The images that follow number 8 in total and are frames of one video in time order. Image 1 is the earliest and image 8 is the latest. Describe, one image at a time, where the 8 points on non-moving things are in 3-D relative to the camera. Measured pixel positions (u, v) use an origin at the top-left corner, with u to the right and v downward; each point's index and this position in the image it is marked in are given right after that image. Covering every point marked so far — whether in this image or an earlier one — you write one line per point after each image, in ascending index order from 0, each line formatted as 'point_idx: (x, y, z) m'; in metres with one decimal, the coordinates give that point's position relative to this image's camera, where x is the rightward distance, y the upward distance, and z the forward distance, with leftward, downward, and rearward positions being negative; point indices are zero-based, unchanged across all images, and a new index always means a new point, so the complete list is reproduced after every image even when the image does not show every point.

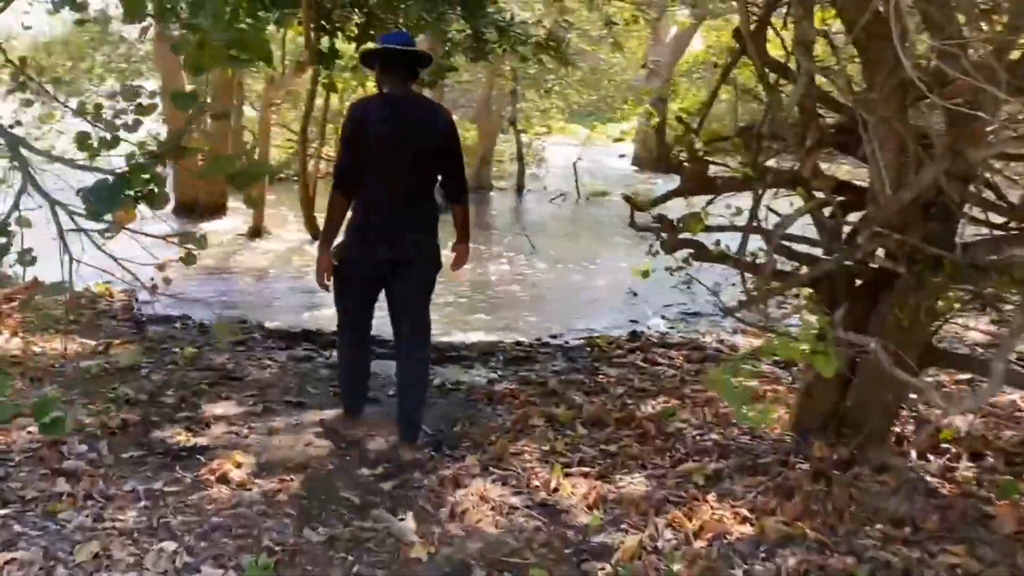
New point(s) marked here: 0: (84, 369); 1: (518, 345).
0: (-2.5, -0.5, +5.6) m
1: (0.0, -0.4, +6.8) m
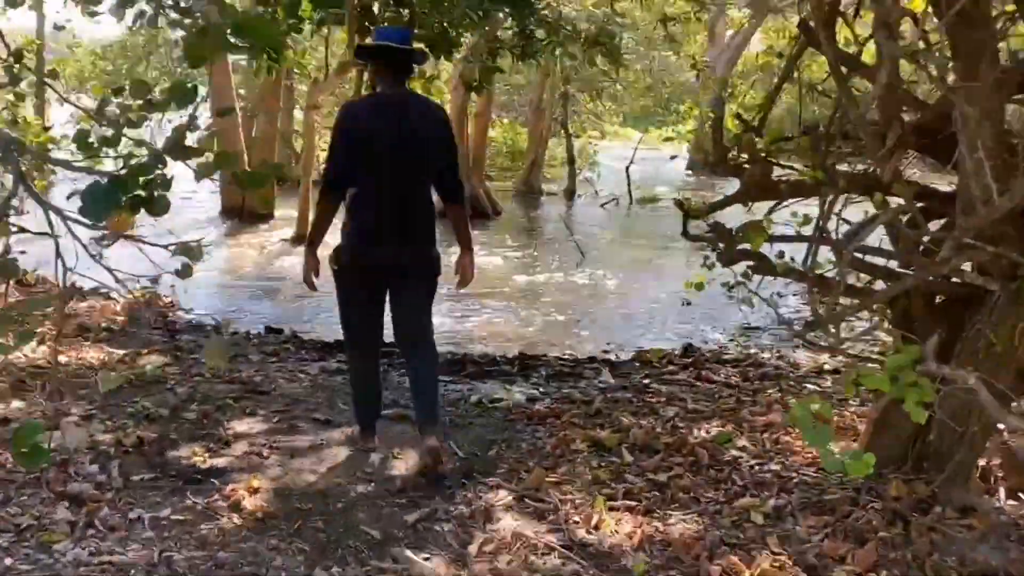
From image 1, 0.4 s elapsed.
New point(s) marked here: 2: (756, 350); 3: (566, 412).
0: (-2.2, -0.5, +5.4) m
1: (+0.3, -0.5, +6.4) m
2: (+1.7, -0.4, +6.8) m
3: (+0.3, -0.7, +5.2) m
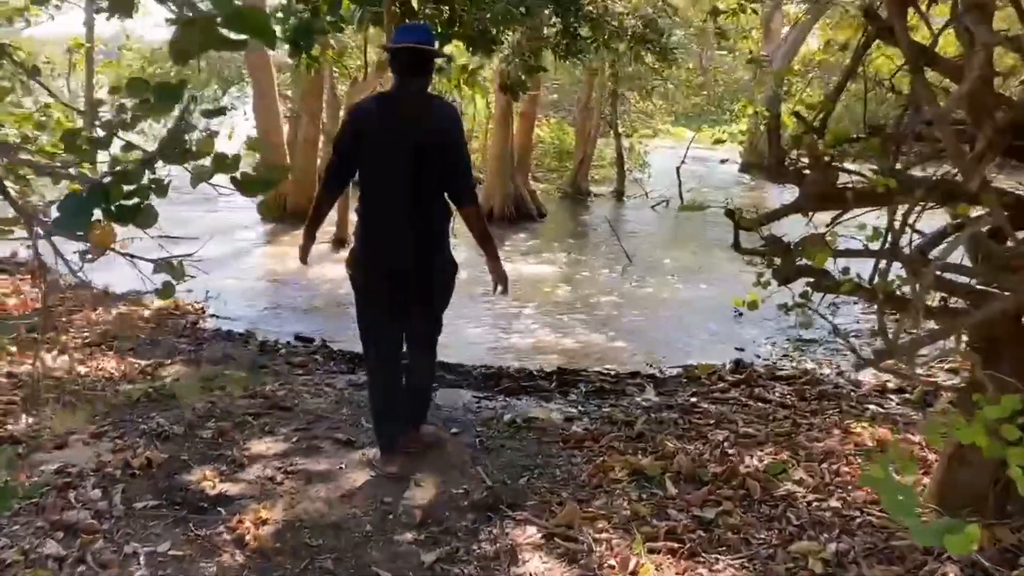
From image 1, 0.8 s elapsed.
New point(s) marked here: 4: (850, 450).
0: (-2.0, -0.6, +5.1) m
1: (+0.6, -0.5, +6.0) m
2: (+2.0, -0.5, +6.4) m
3: (+0.5, -0.7, +4.9) m
4: (+1.6, -0.8, +4.6) m
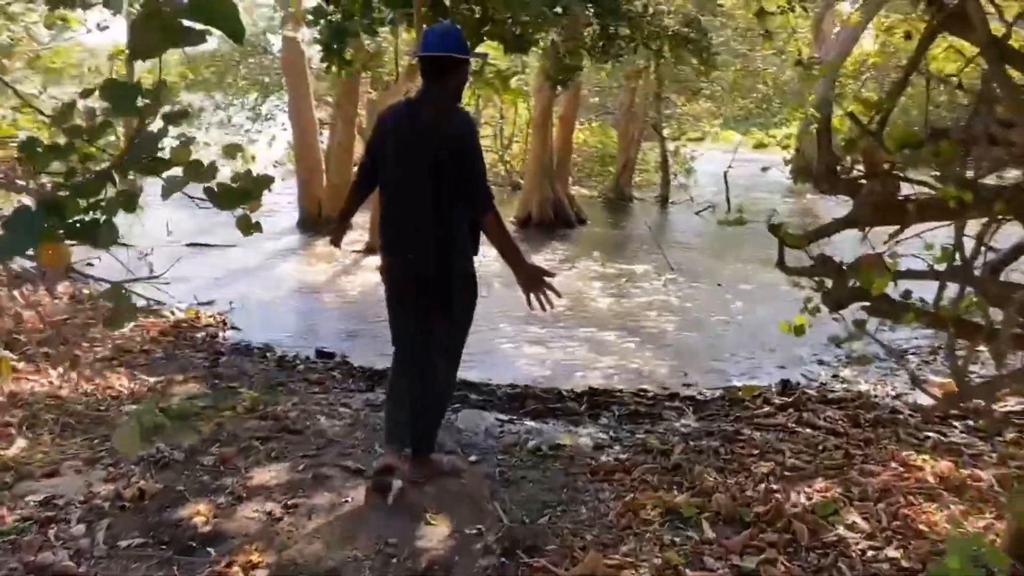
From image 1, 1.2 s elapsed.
0: (-1.9, -0.6, +4.8) m
1: (+0.7, -0.6, +5.6) m
2: (+2.2, -0.6, +5.9) m
3: (+0.6, -0.8, +4.5) m
4: (+1.7, -0.9, +4.2) m
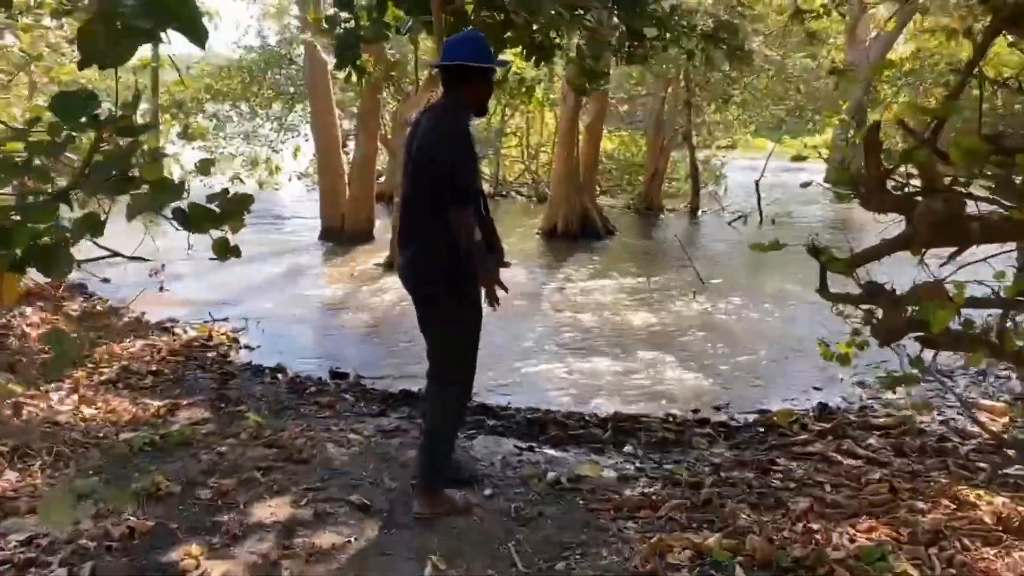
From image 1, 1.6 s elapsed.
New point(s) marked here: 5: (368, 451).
0: (-1.8, -0.7, +4.6) m
1: (+0.9, -0.7, +5.3) m
2: (+2.3, -0.7, +5.5) m
3: (+0.7, -0.9, +4.1) m
4: (+1.8, -0.9, +3.8) m
5: (-0.7, -0.8, +4.6) m
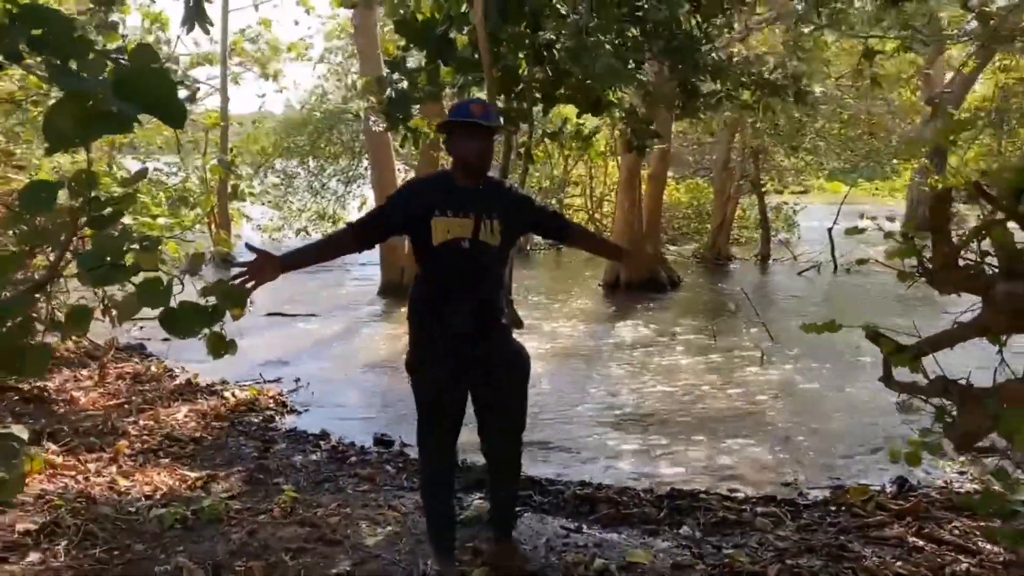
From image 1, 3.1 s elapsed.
0: (-1.6, -1.1, +4.4) m
1: (+1.1, -1.1, +4.9) m
2: (+2.5, -1.1, +5.1) m
3: (+0.8, -1.2, +3.8) m
4: (+1.9, -1.2, +3.4) m
5: (-0.5, -1.1, +4.4) m
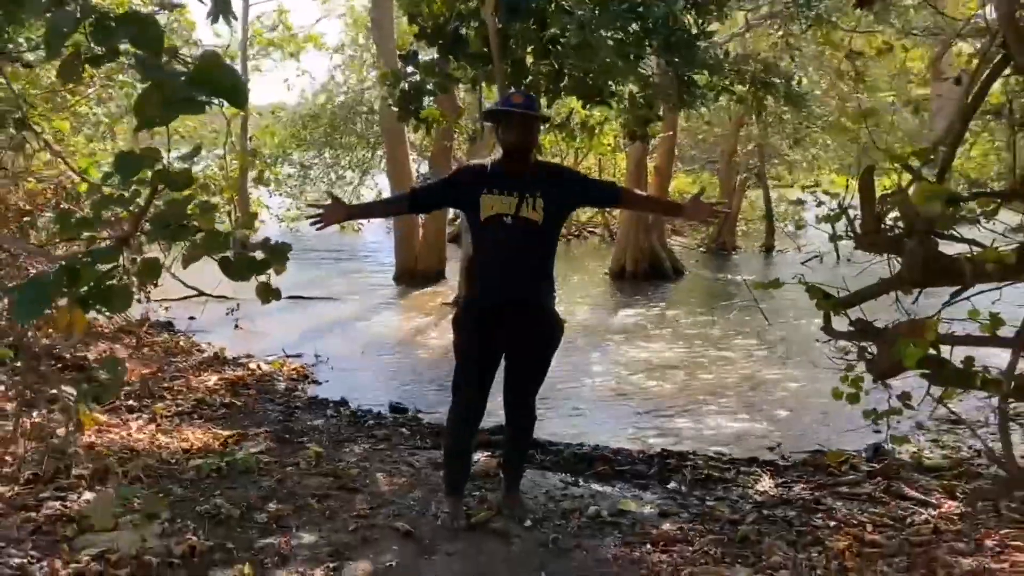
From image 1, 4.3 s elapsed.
0: (-1.6, -0.9, +4.9) m
1: (+1.1, -1.0, +5.4) m
2: (+2.6, -0.9, +5.5) m
3: (+0.8, -1.1, +4.2) m
4: (+1.9, -1.1, +3.8) m
5: (-0.5, -1.0, +4.9) m
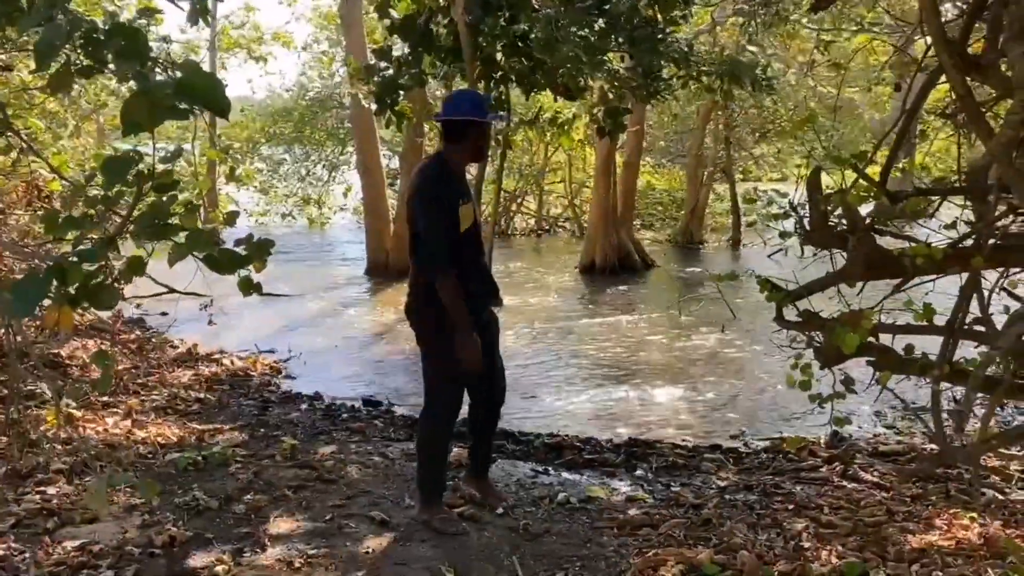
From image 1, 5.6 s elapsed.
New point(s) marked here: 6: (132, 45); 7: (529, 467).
0: (-1.8, -0.9, +5.0) m
1: (+1.0, -0.9, +5.6) m
2: (+2.4, -0.9, +5.7) m
3: (+0.7, -1.1, +4.4) m
4: (+1.8, -1.1, +4.0) m
5: (-0.6, -0.9, +5.0) m
6: (-0.9, +0.6, +2.3) m
7: (+0.1, -1.0, +5.1) m
